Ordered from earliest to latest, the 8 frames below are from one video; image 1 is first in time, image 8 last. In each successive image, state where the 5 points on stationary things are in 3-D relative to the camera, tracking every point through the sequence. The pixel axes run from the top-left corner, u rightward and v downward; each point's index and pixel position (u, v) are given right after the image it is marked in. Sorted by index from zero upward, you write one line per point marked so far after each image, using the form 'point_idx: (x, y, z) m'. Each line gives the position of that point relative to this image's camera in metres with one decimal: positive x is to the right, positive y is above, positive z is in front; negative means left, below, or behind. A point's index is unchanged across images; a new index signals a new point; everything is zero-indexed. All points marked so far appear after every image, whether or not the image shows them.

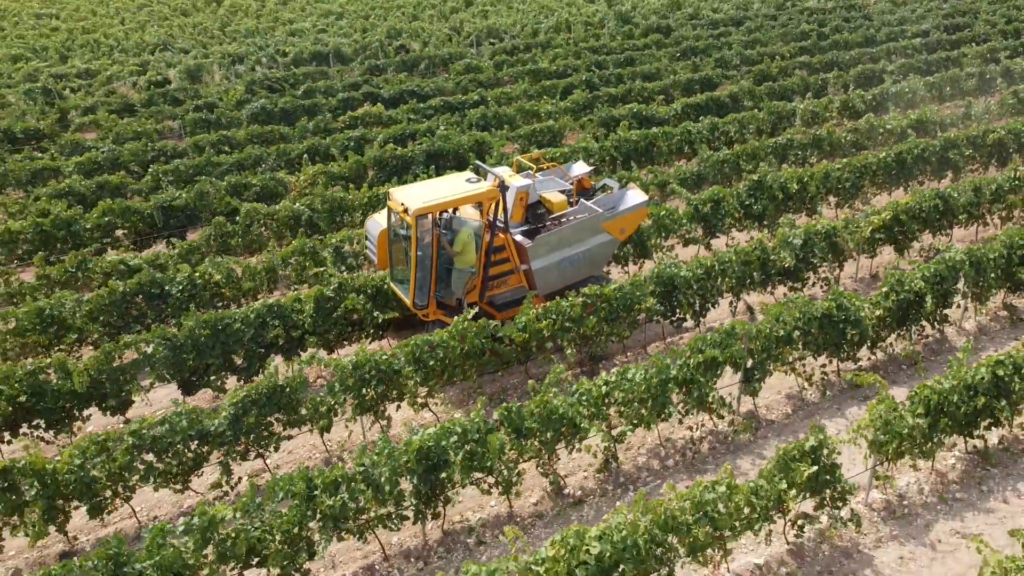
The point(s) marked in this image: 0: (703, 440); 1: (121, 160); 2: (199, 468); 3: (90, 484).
0: (+2.2, -1.7, +10.7) m
1: (-8.4, +2.8, +19.9) m
2: (-3.4, -1.9, +9.9) m
3: (-4.2, -1.9, +9.2) m
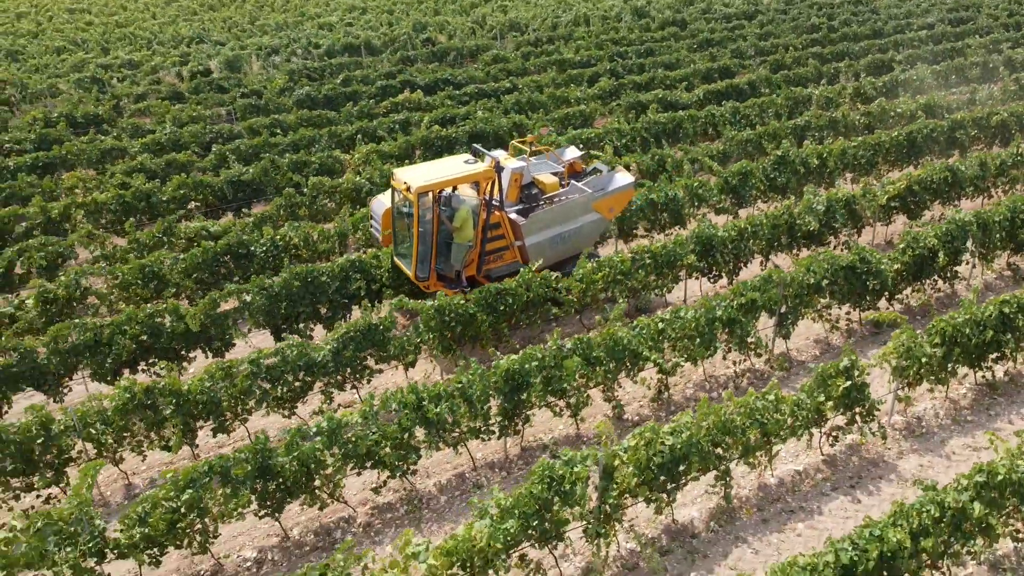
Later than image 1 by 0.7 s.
0: (+3.0, -1.1, +12.2) m
1: (-7.6, +3.4, +21.4) m
2: (-2.5, -1.3, +11.4) m
3: (-3.4, -1.3, +10.6) m
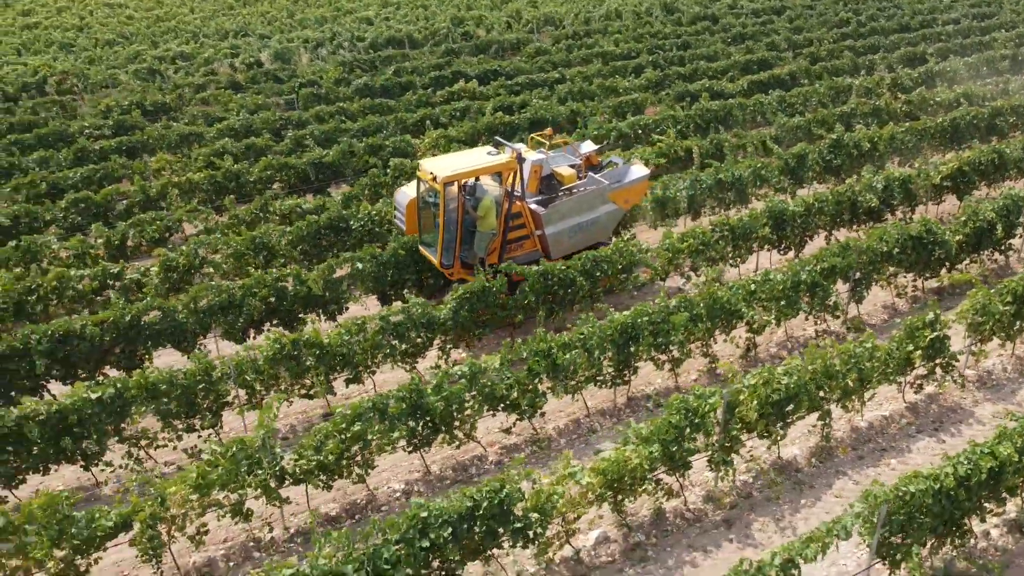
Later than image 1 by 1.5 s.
0: (+4.4, -0.7, +13.2) m
1: (-6.2, +3.9, +22.4) m
2: (-1.2, -0.8, +12.4) m
3: (-2.0, -0.9, +11.7) m
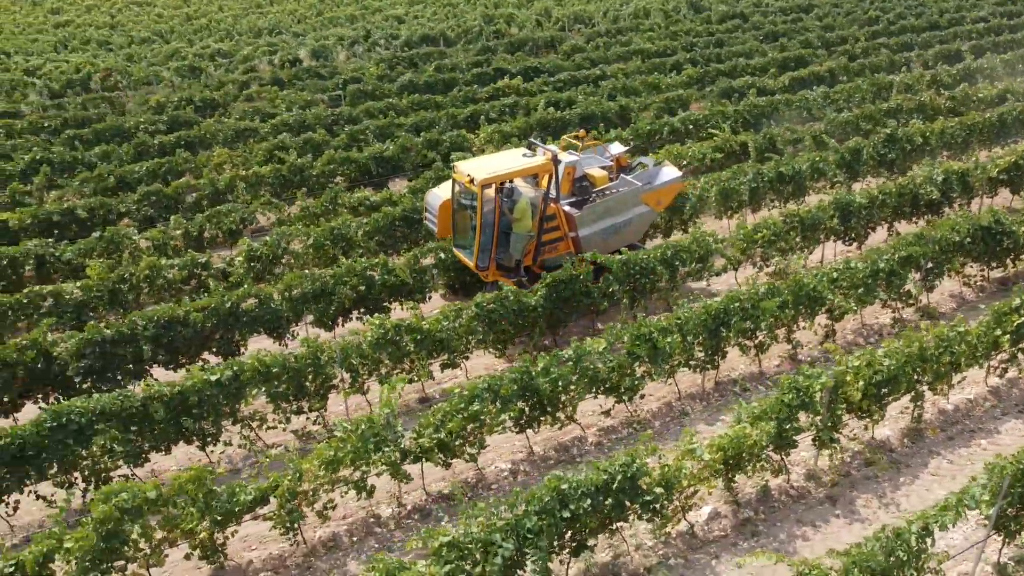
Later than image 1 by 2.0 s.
0: (+5.6, -0.5, +13.6) m
1: (-5.0, +4.1, +22.7) m
2: (0.0, -0.7, +12.8) m
3: (-0.8, -0.7, +12.0) m
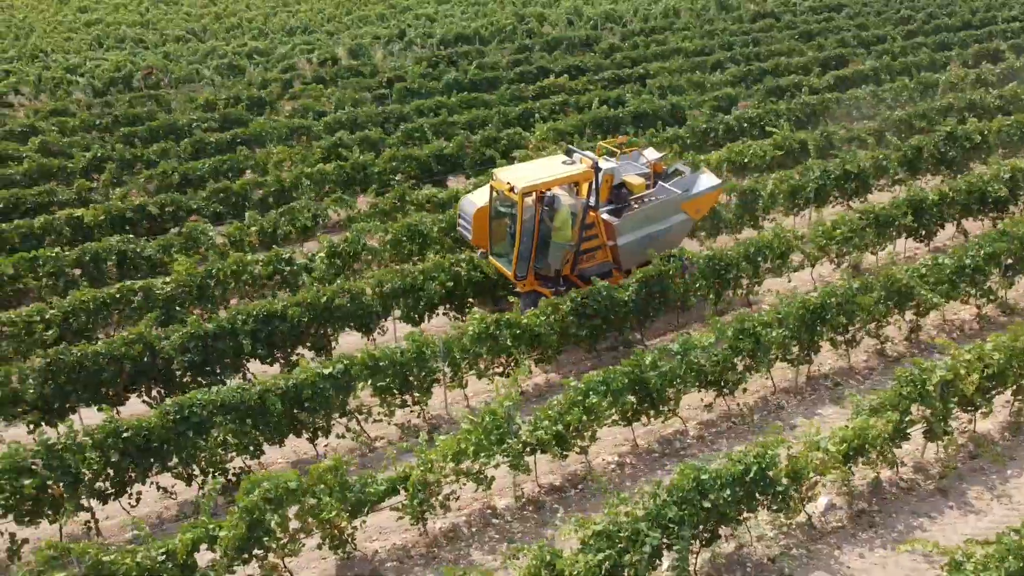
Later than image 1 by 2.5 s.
0: (+6.9, -0.4, +13.7) m
1: (-3.7, +4.1, +22.8) m
2: (+1.3, -0.6, +12.9) m
3: (+0.5, -0.6, +12.2) m
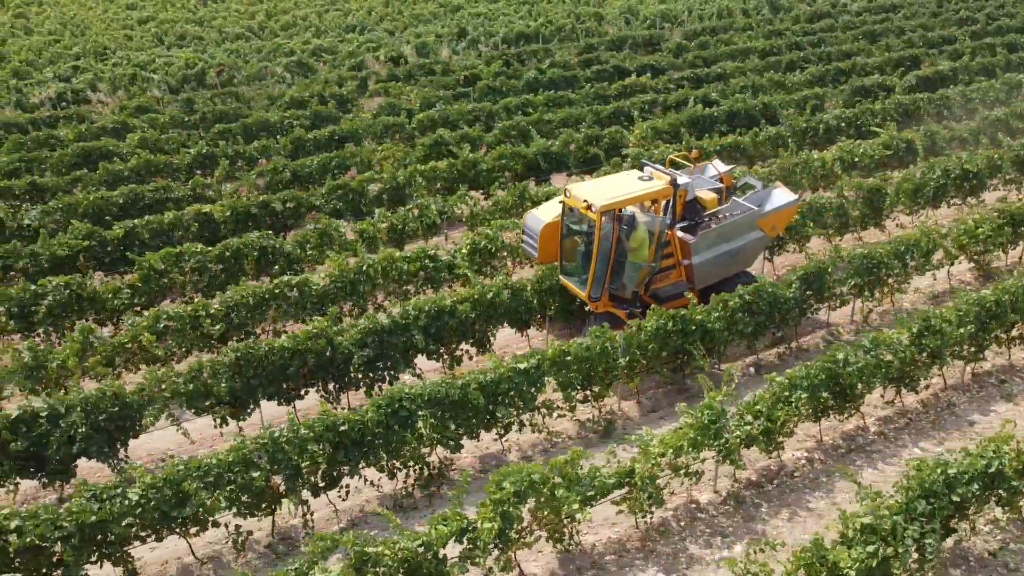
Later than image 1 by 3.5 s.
0: (+9.1, -0.4, +13.8) m
1: (-1.5, +4.2, +22.9) m
2: (+3.5, -0.6, +12.9) m
3: (+2.7, -0.6, +12.2) m
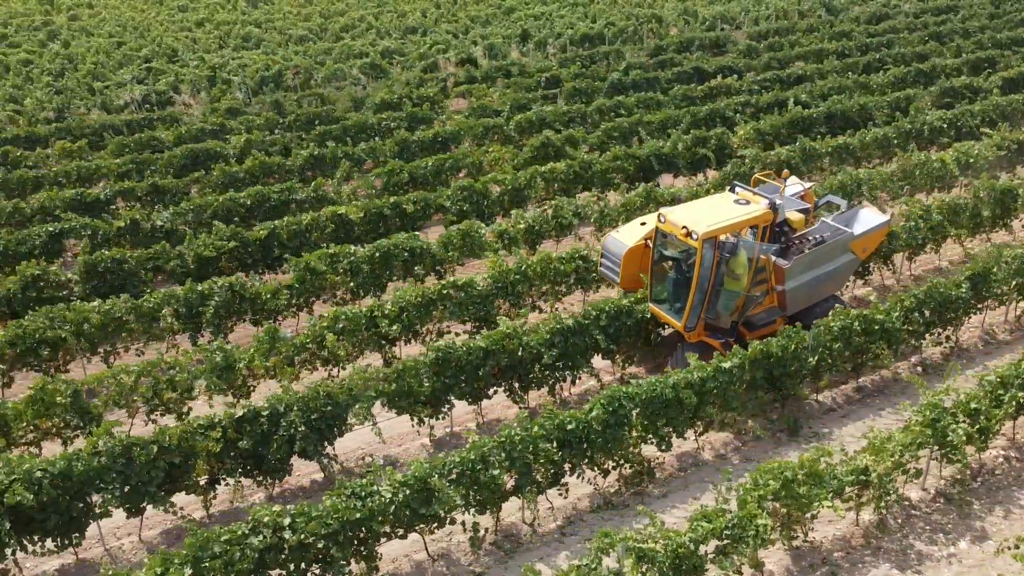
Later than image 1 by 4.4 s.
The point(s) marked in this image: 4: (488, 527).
0: (+11.5, -0.4, +13.9) m
1: (+0.9, +4.2, +23.0) m
2: (+5.9, -0.6, +13.1) m
3: (+5.1, -0.6, +12.3) m
4: (-0.3, -2.6, +10.1) m
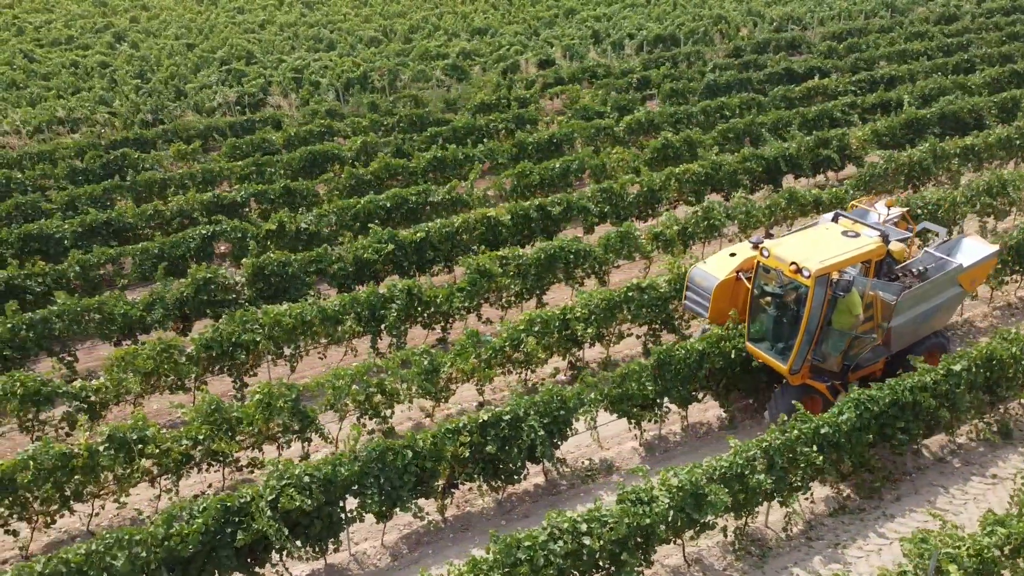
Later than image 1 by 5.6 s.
0: (+14.1, -0.4, +13.8) m
1: (+3.5, +4.1, +23.0) m
2: (+8.6, -0.6, +13.0) m
3: (+7.7, -0.6, +12.3) m
4: (+2.4, -2.6, +10.0) m
